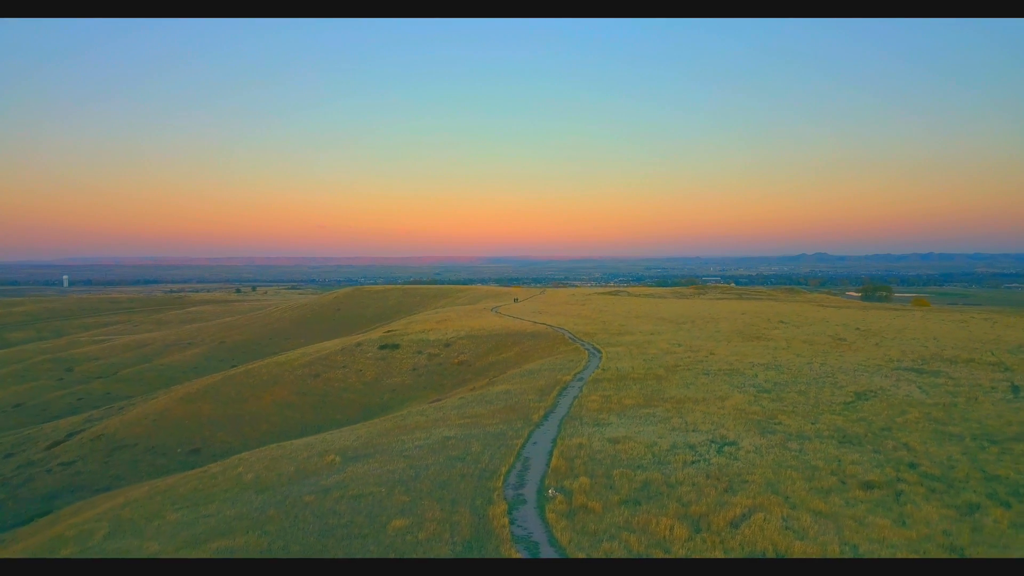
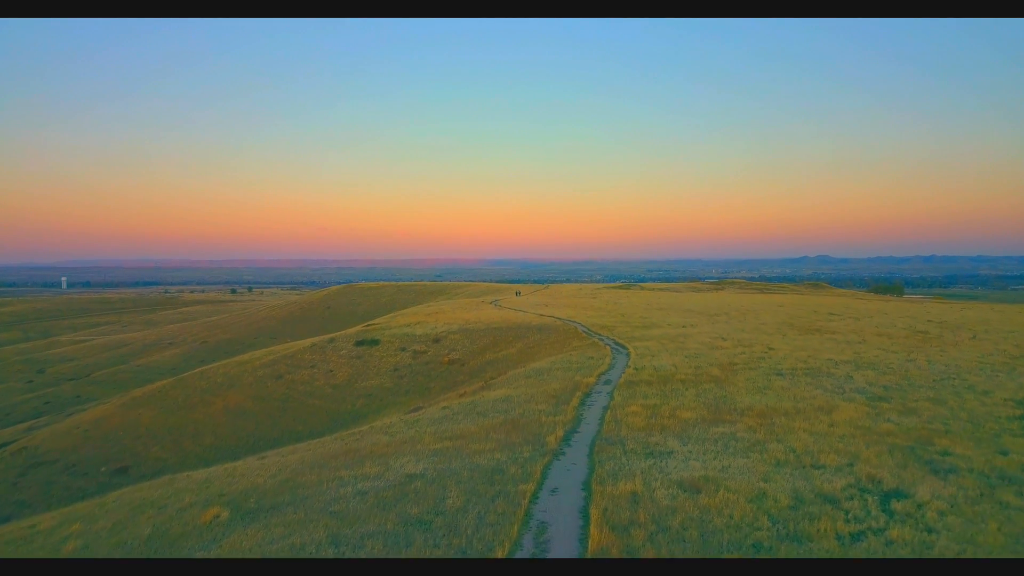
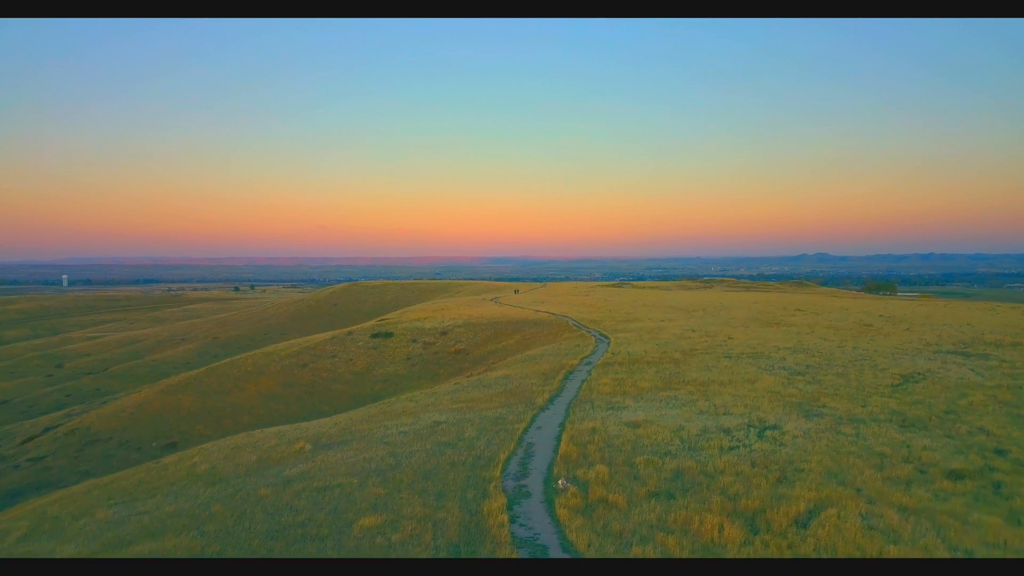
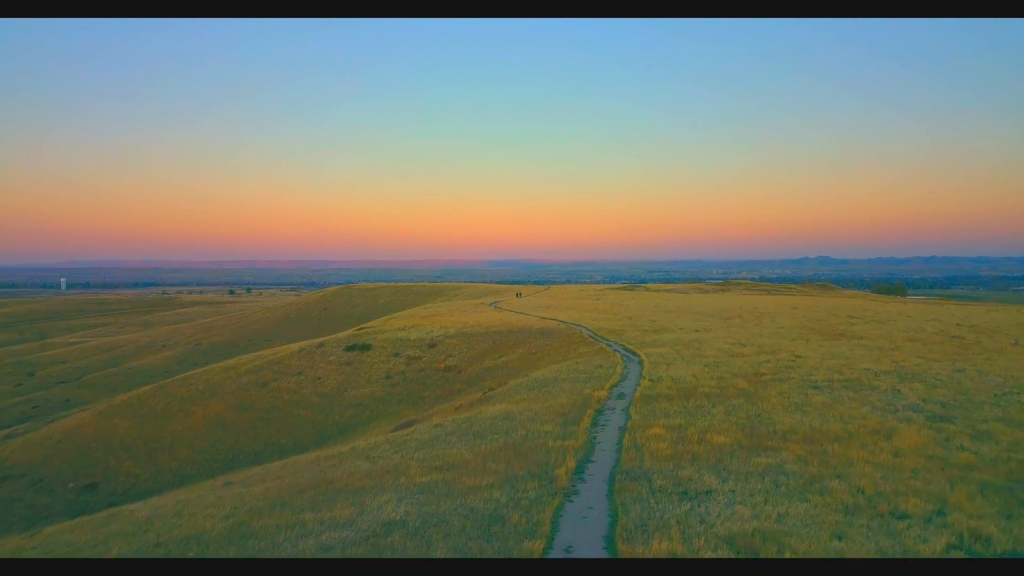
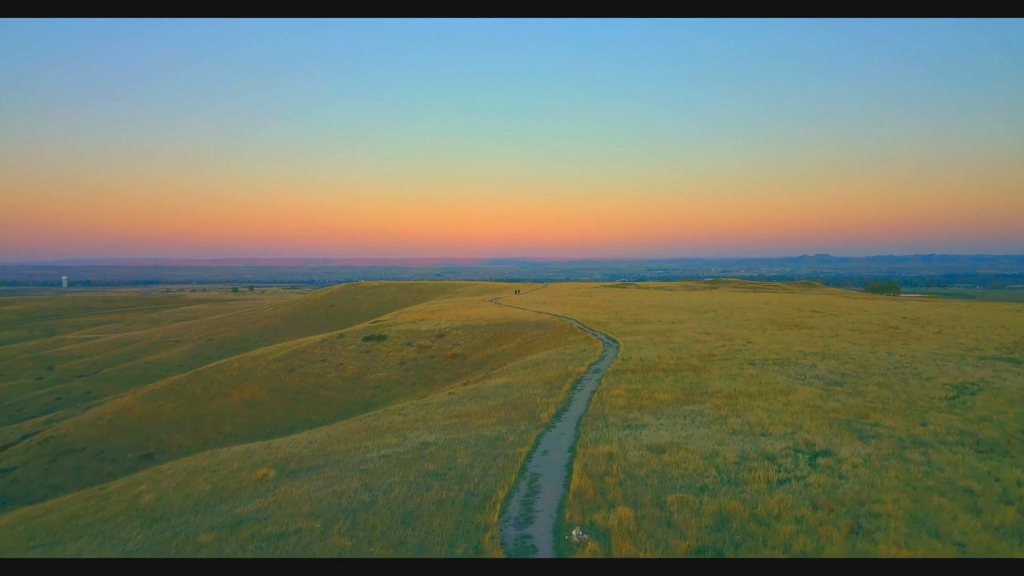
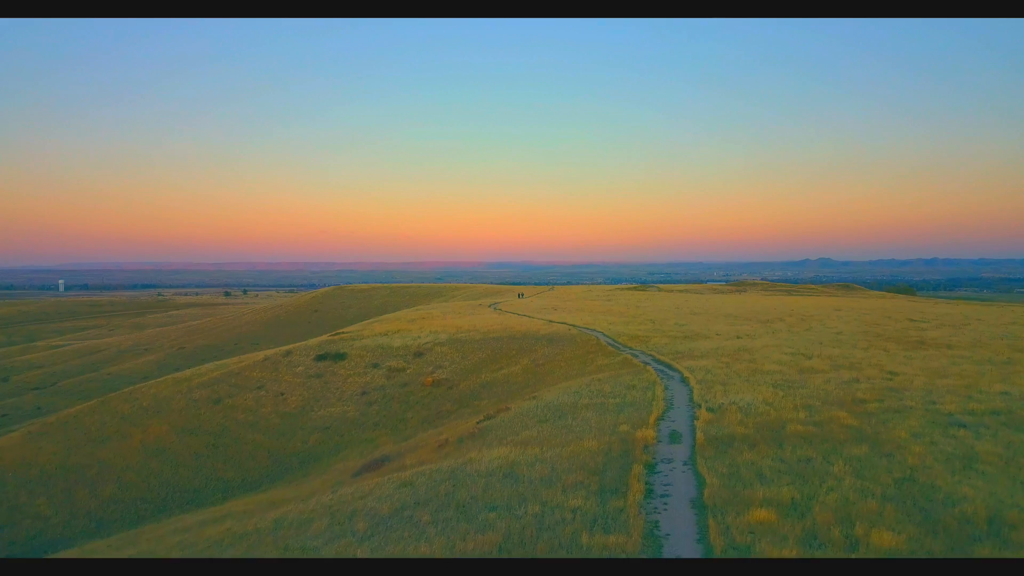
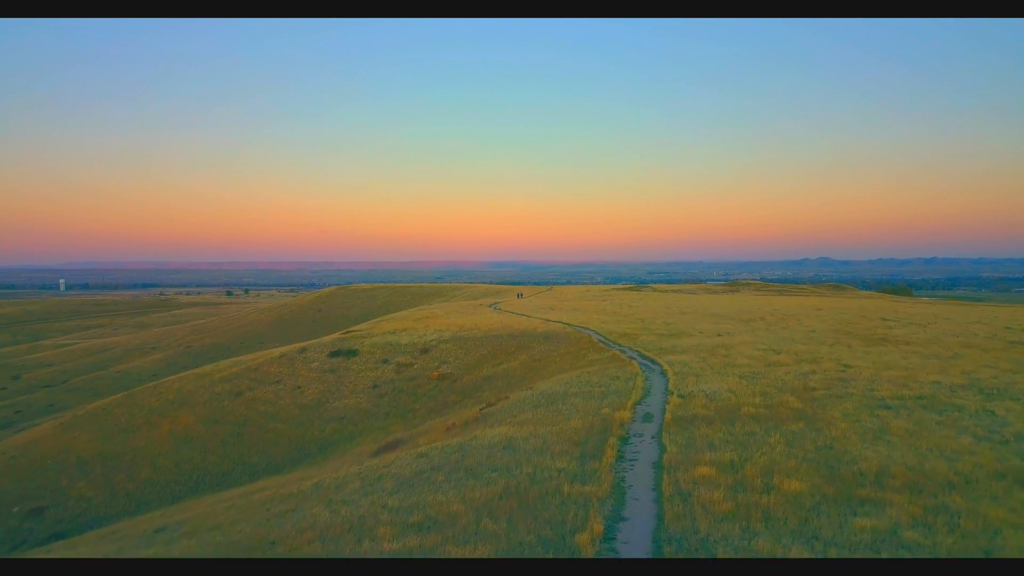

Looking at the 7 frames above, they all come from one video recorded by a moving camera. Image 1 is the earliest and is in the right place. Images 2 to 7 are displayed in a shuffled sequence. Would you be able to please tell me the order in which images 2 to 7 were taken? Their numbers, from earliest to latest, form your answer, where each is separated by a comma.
3, 5, 2, 4, 7, 6
